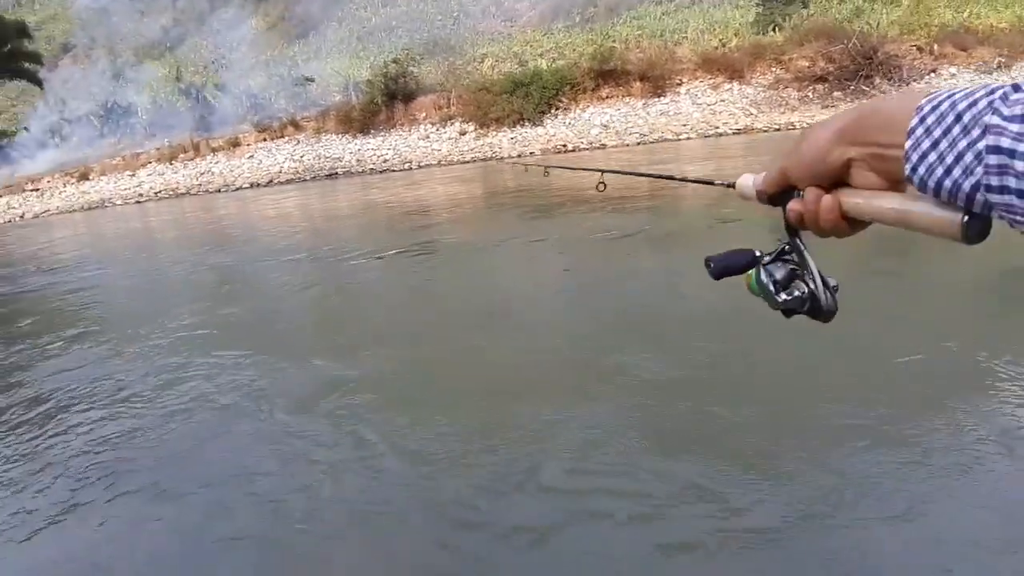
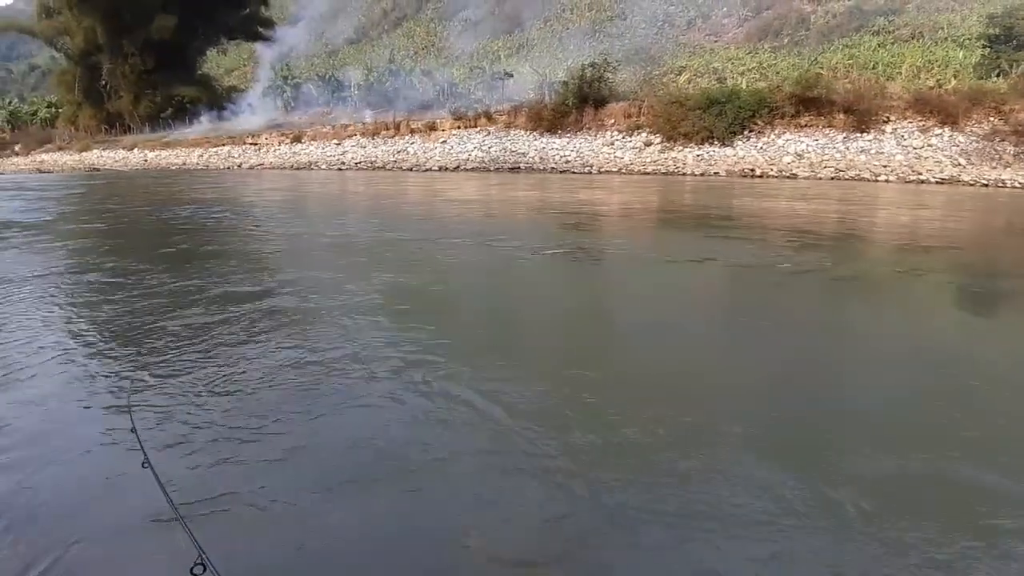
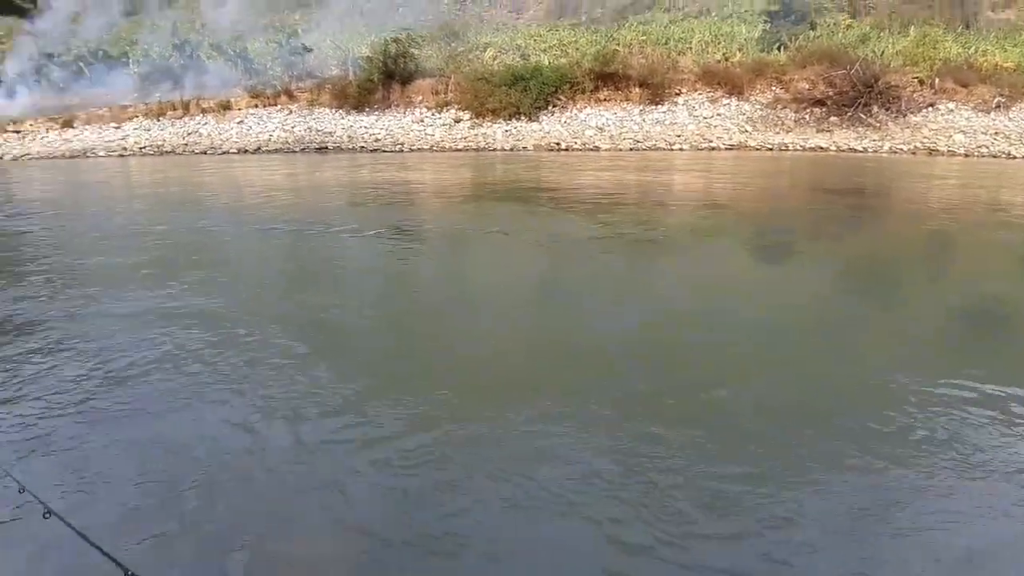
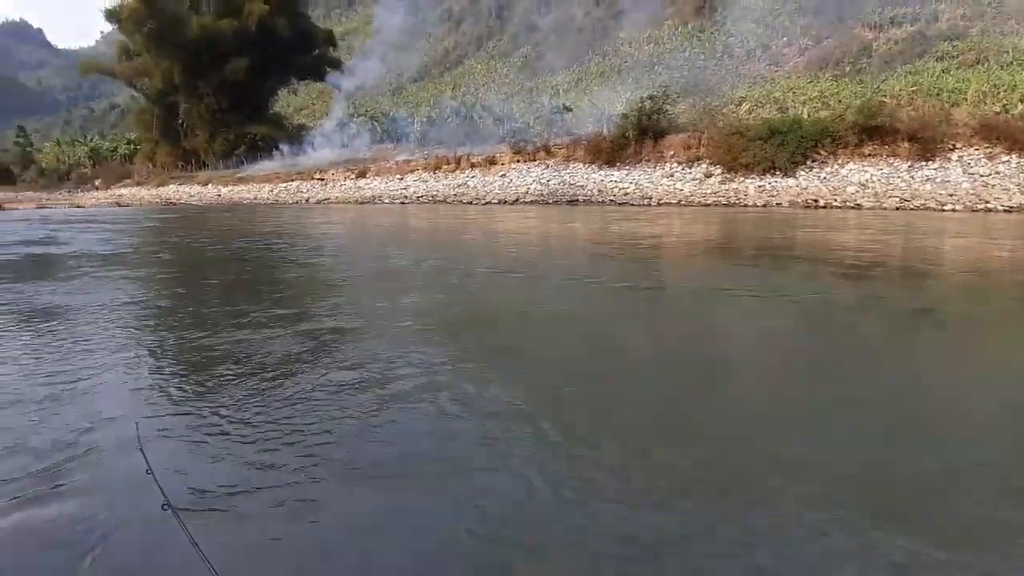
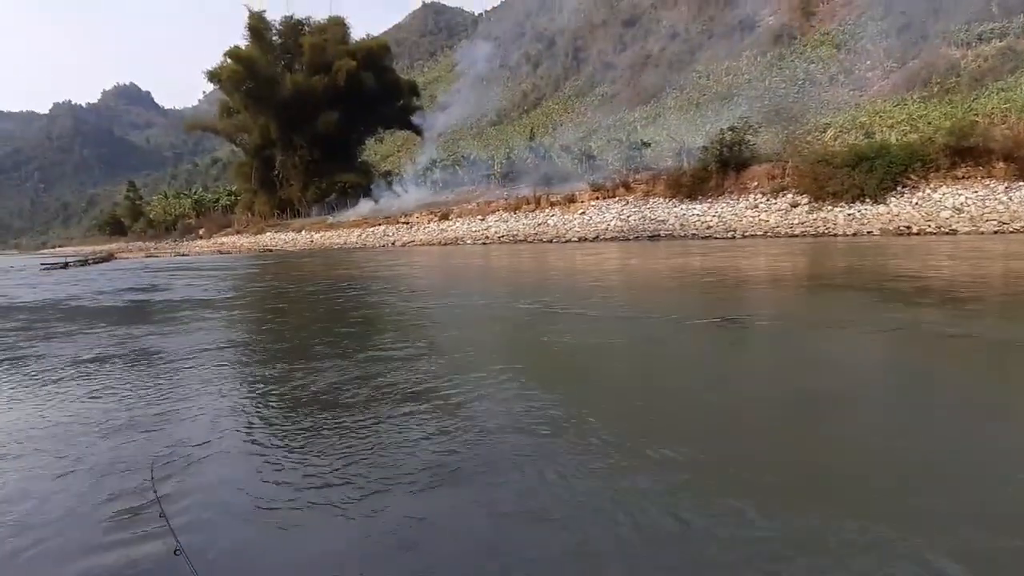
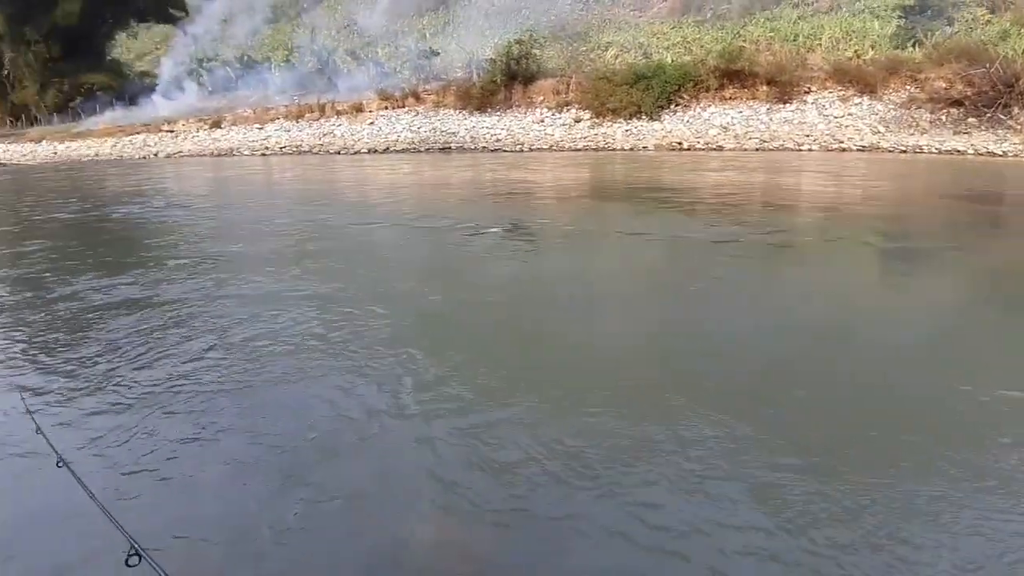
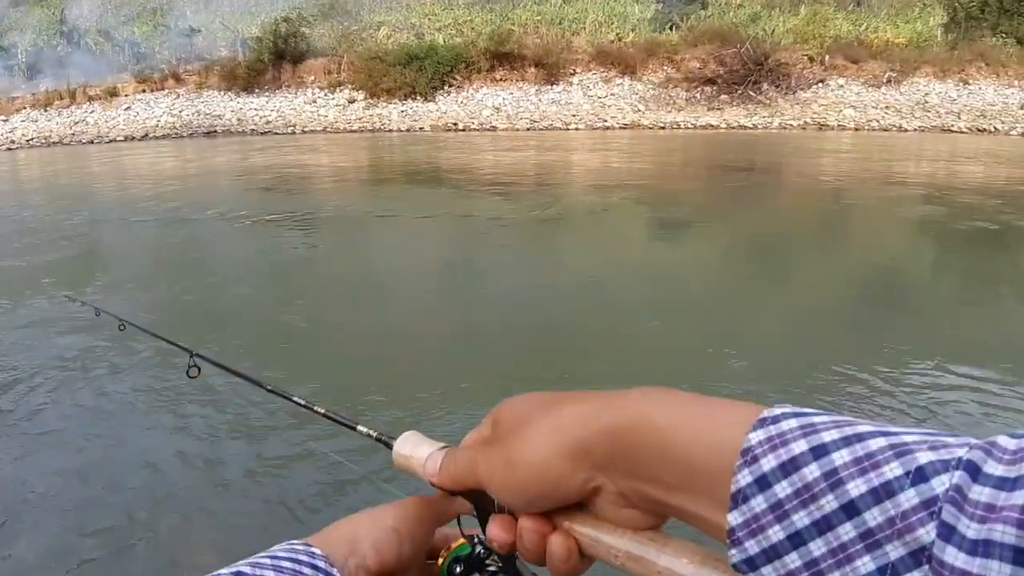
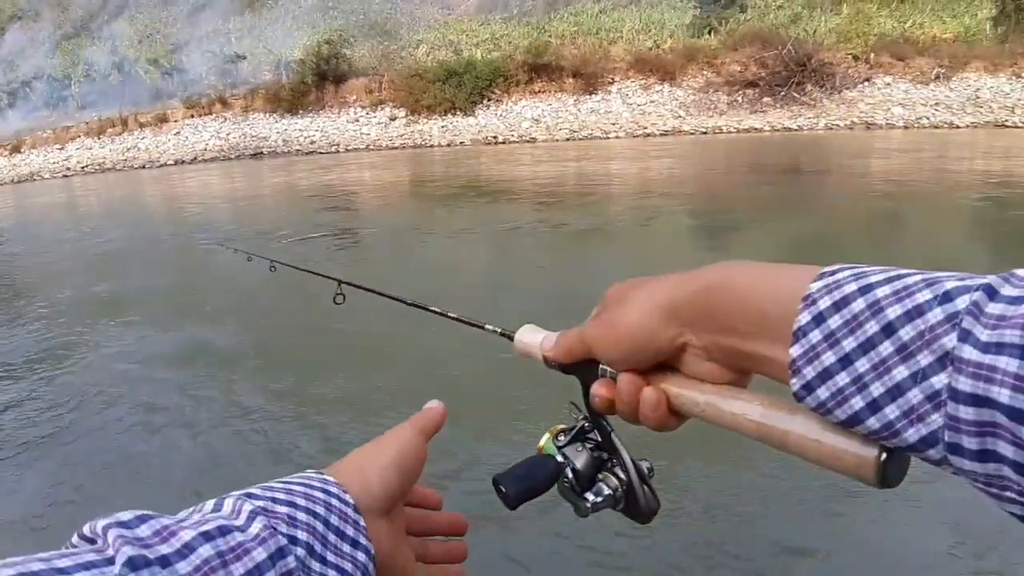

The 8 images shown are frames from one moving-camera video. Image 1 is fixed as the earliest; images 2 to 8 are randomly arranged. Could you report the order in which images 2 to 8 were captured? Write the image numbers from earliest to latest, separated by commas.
8, 7, 3, 6, 2, 4, 5
